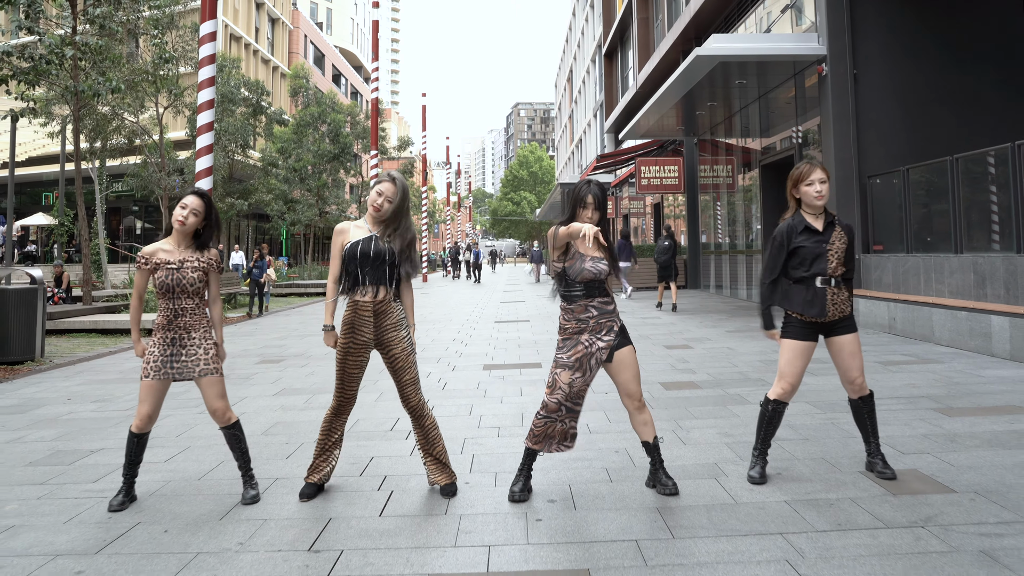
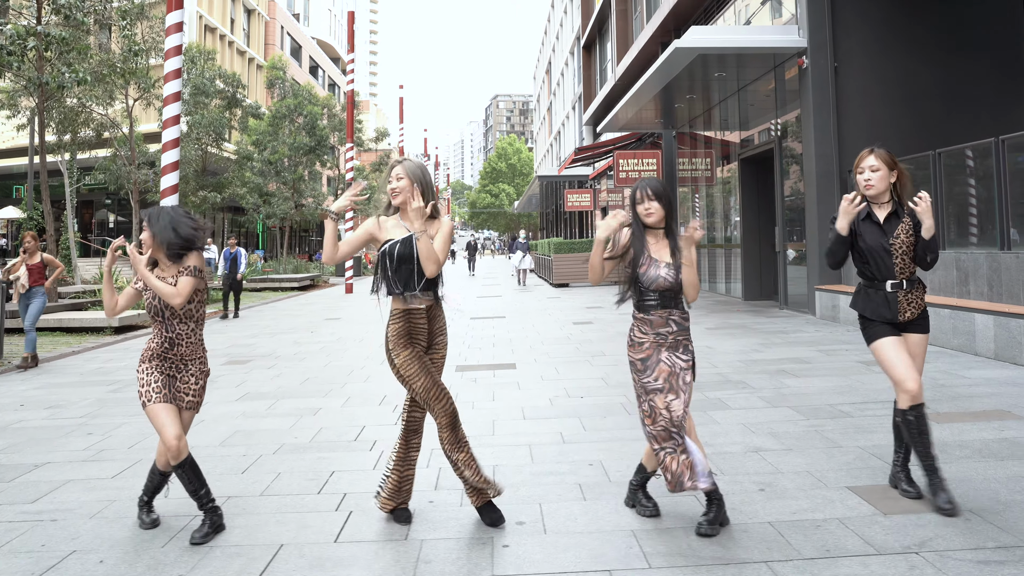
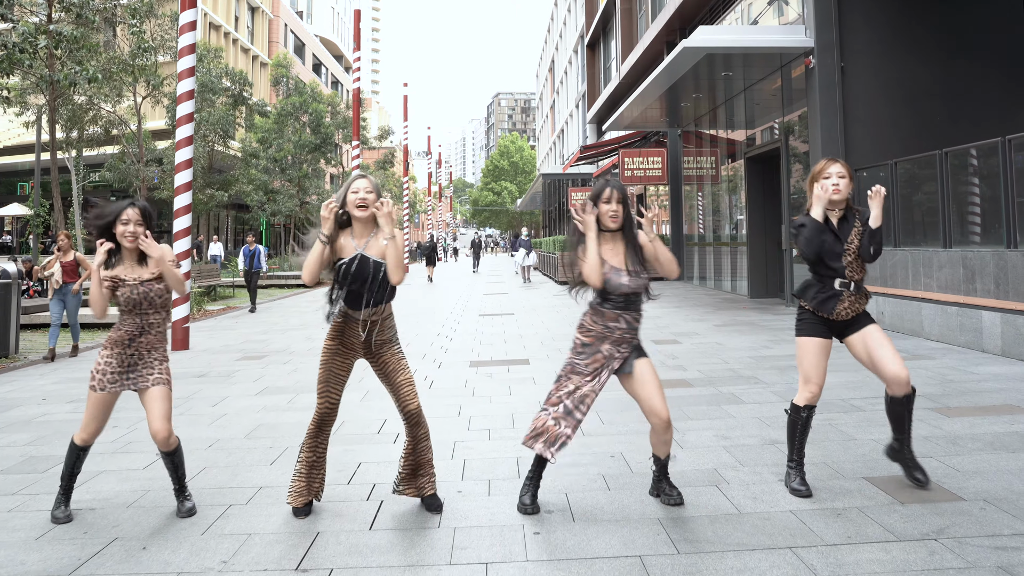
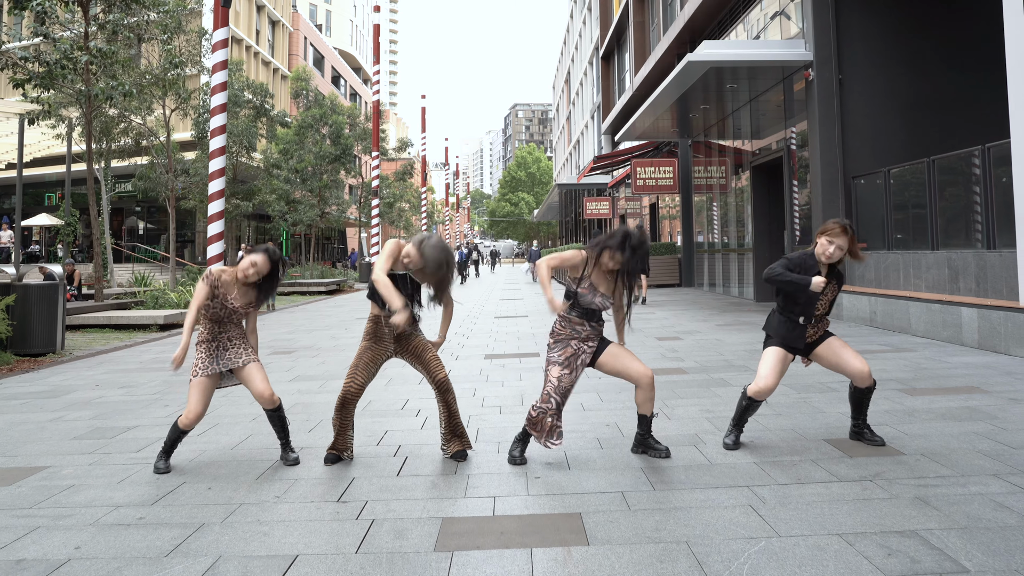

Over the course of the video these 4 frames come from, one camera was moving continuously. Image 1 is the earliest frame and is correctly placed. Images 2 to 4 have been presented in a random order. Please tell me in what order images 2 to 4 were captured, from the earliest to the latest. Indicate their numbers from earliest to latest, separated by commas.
4, 3, 2
